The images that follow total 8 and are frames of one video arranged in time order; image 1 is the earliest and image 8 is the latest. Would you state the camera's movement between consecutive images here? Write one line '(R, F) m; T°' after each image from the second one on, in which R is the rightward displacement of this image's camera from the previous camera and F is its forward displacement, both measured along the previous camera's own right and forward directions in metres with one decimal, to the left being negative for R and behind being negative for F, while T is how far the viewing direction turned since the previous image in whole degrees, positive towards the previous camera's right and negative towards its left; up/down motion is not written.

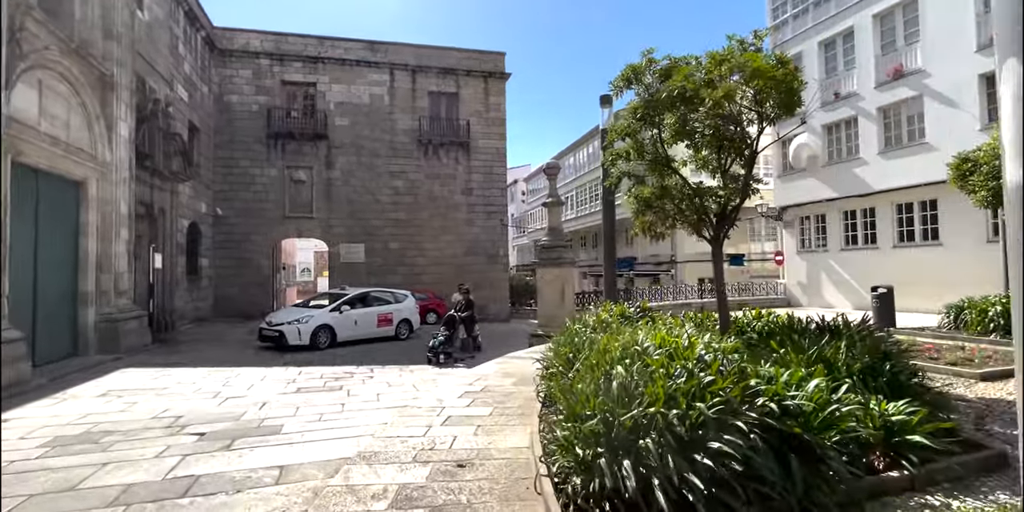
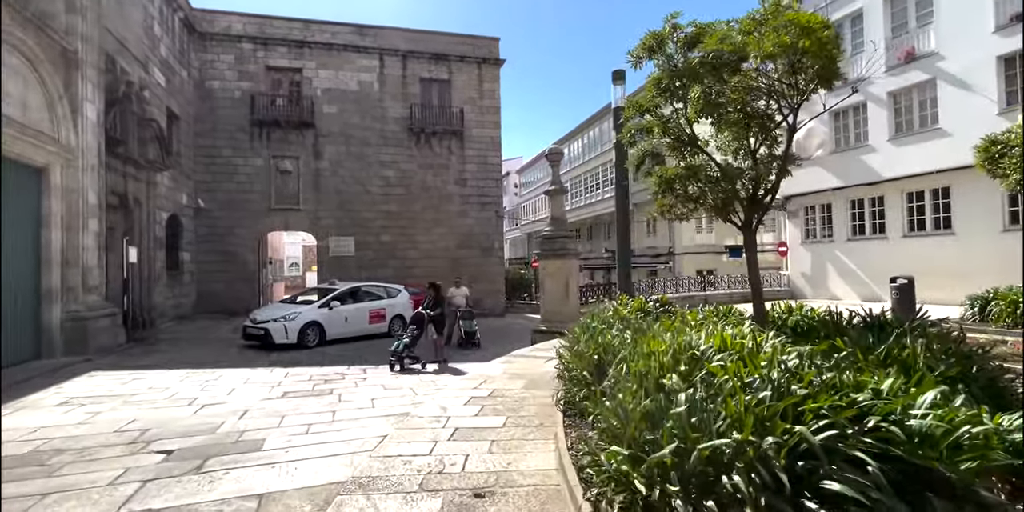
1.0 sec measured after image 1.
(-0.2, +0.7) m; +1°
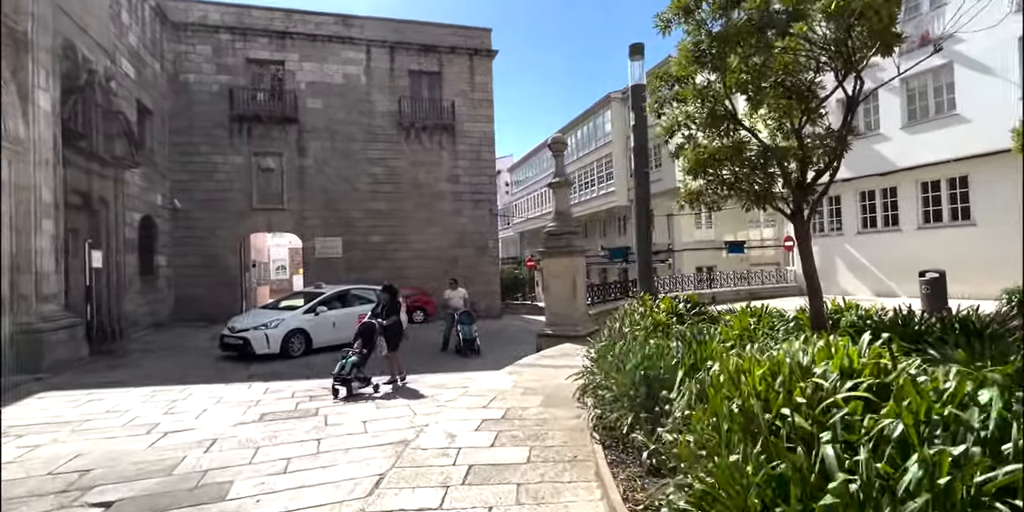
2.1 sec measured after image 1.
(-0.3, +0.8) m; +1°
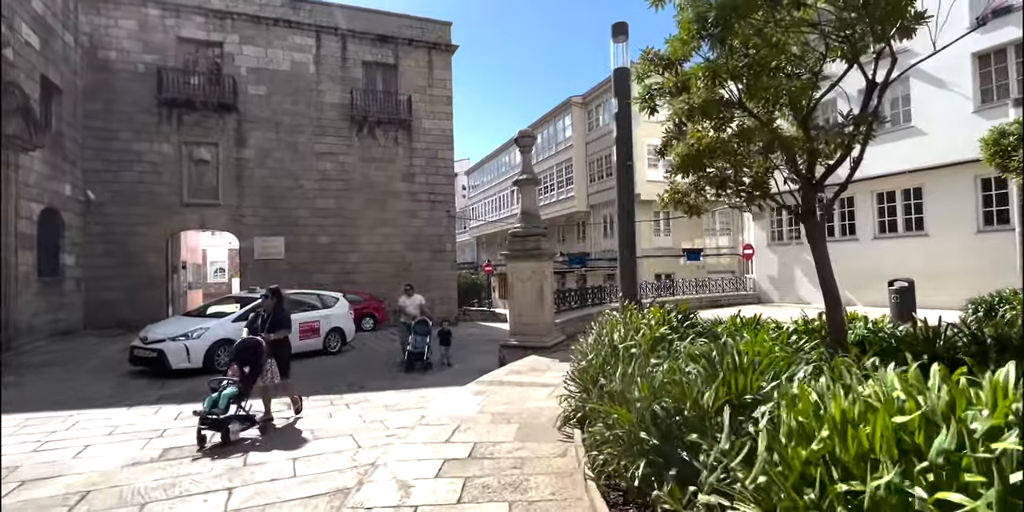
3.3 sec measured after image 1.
(-0.1, +0.9) m; +5°
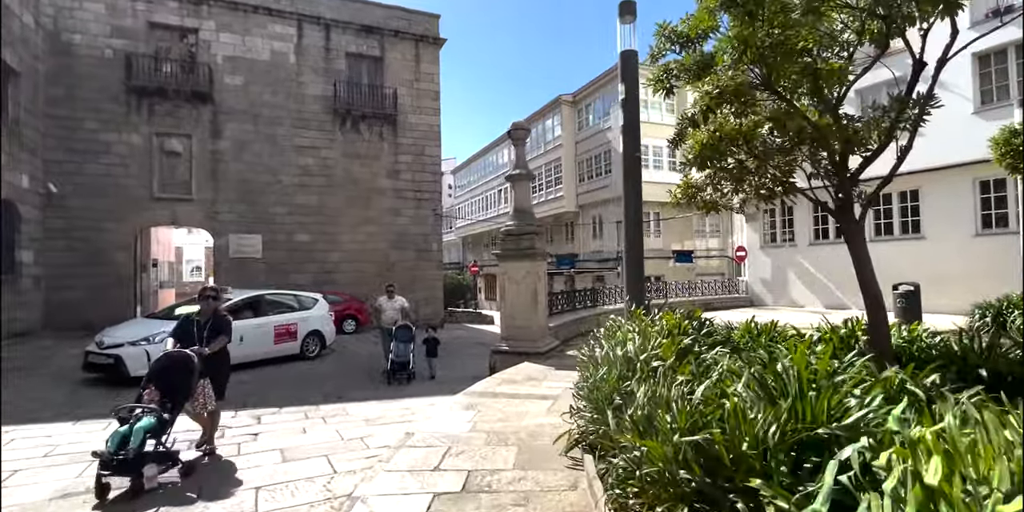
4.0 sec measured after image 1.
(-0.1, +0.6) m; +2°
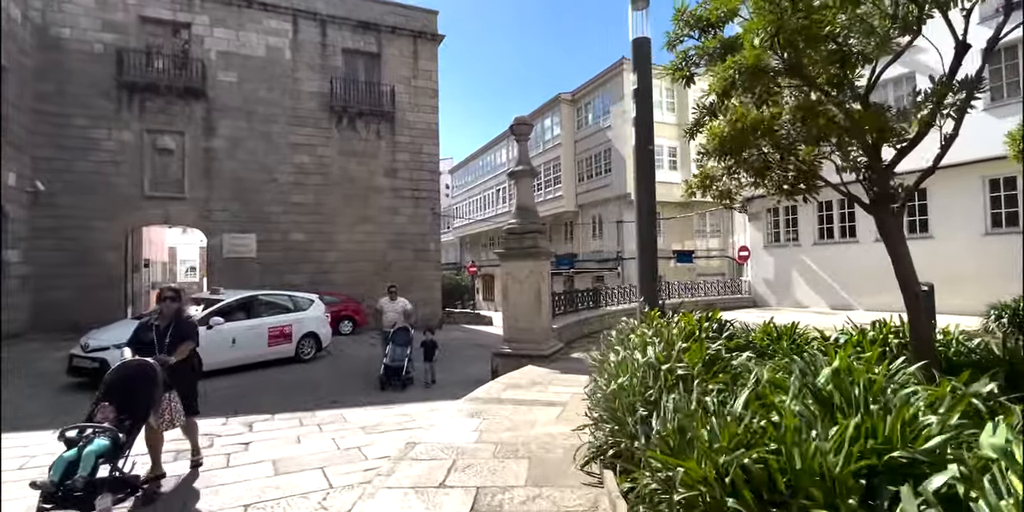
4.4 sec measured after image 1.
(-0.1, +0.3) m; 0°
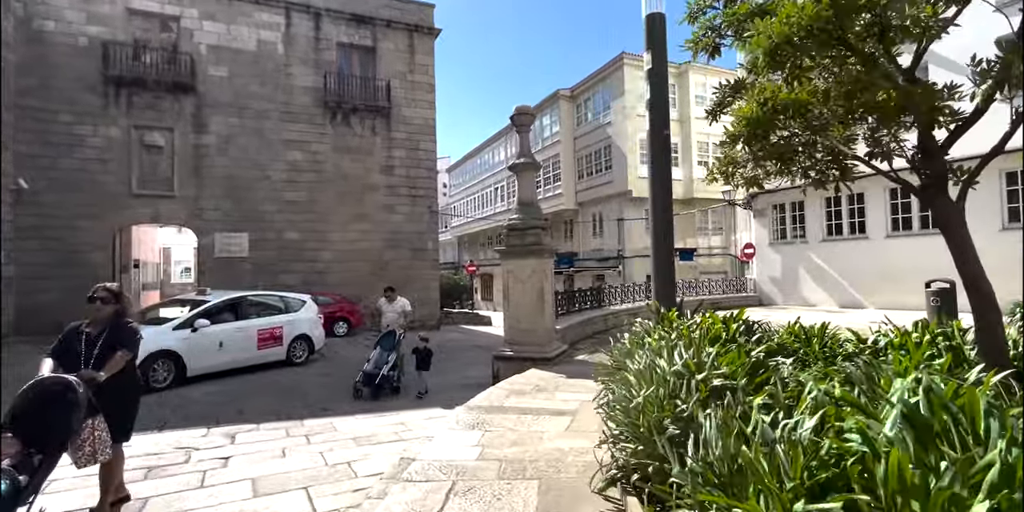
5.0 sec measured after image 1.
(-0.1, +0.4) m; 0°
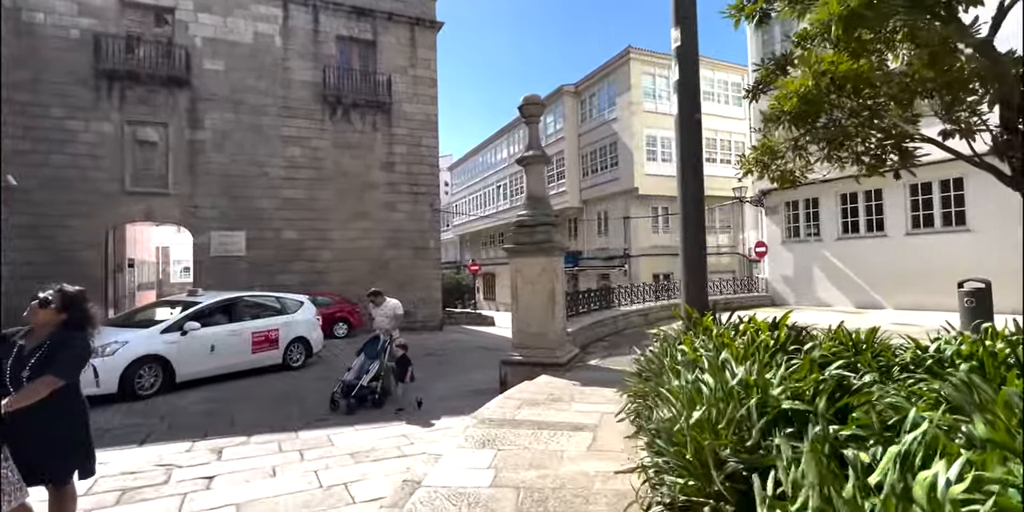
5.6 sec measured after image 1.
(-0.1, +0.5) m; 0°
